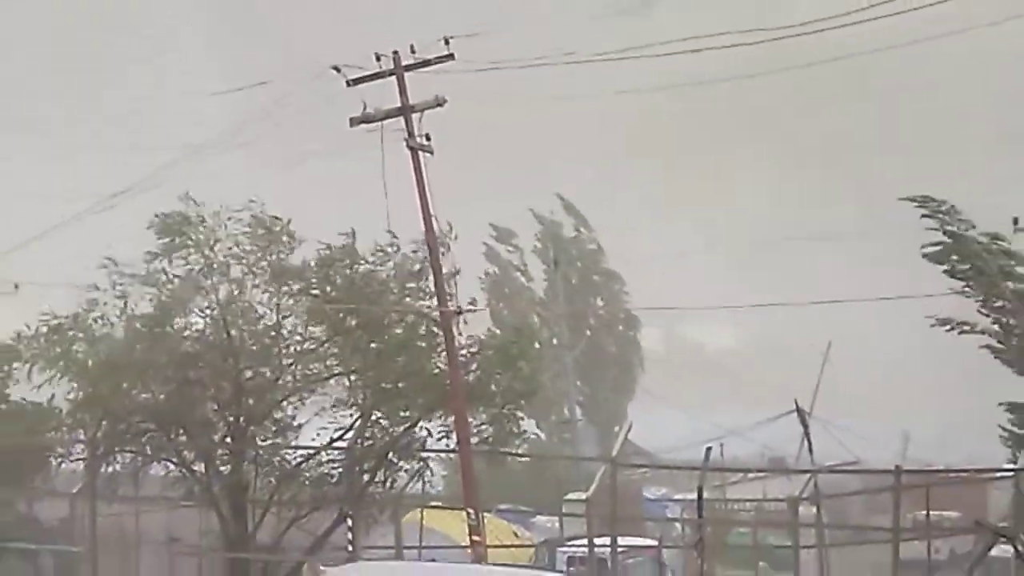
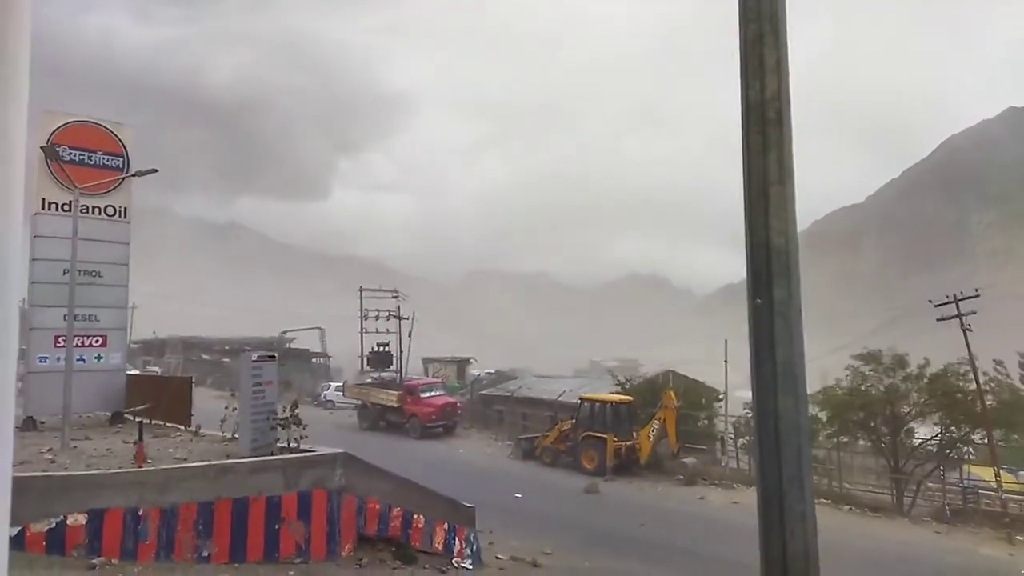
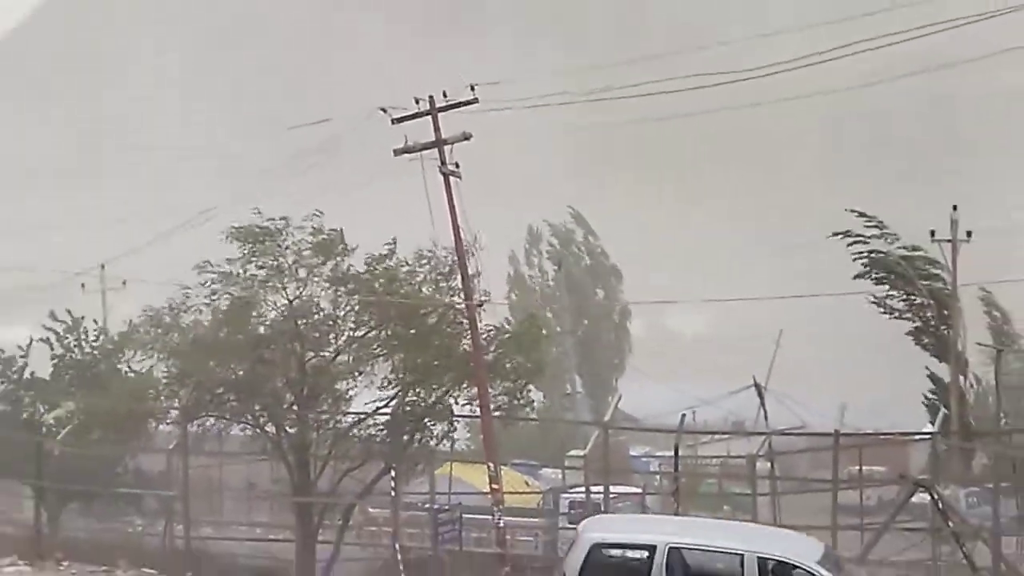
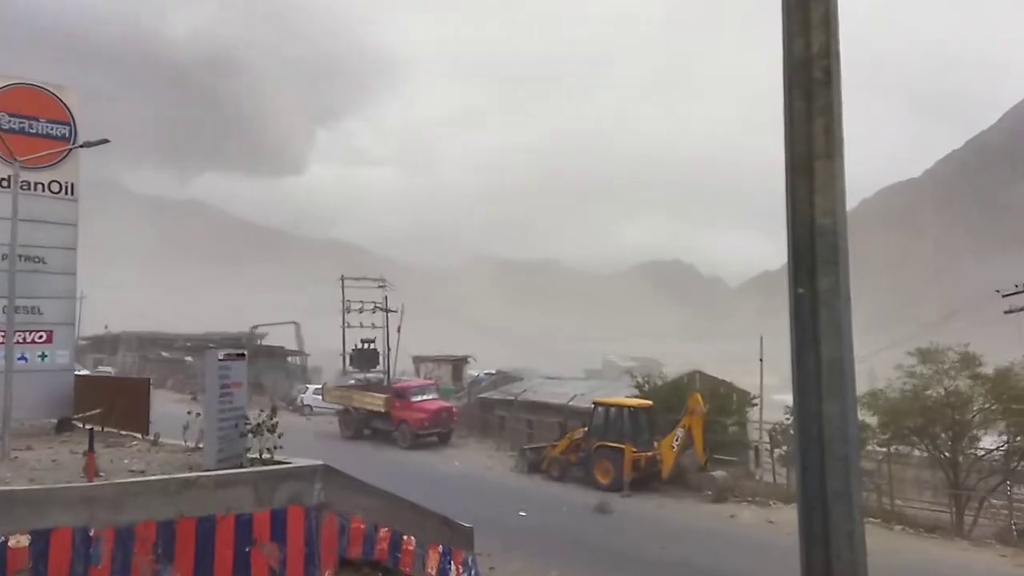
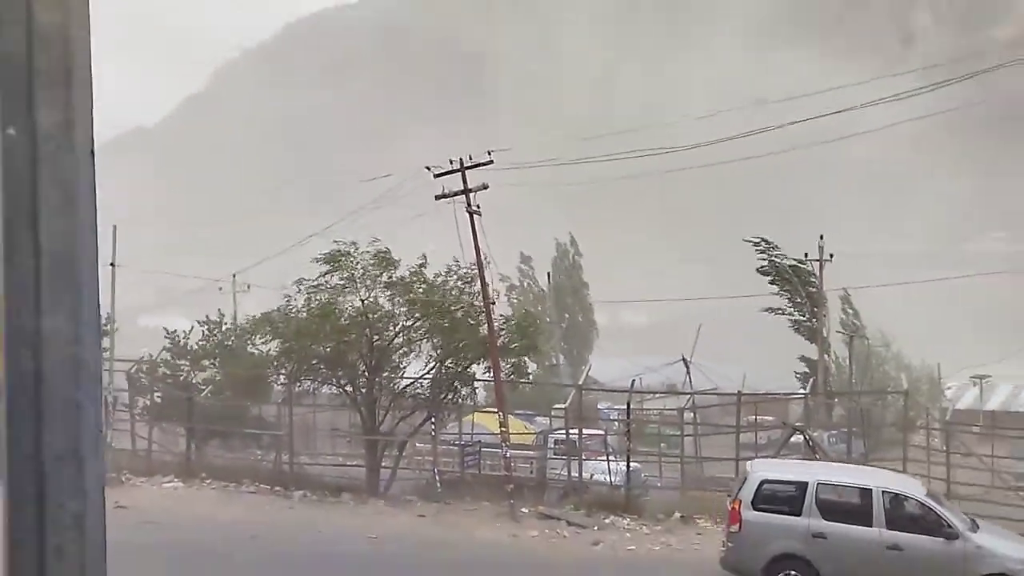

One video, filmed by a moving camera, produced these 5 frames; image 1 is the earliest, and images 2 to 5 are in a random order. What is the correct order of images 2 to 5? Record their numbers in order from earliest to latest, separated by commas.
3, 5, 2, 4
